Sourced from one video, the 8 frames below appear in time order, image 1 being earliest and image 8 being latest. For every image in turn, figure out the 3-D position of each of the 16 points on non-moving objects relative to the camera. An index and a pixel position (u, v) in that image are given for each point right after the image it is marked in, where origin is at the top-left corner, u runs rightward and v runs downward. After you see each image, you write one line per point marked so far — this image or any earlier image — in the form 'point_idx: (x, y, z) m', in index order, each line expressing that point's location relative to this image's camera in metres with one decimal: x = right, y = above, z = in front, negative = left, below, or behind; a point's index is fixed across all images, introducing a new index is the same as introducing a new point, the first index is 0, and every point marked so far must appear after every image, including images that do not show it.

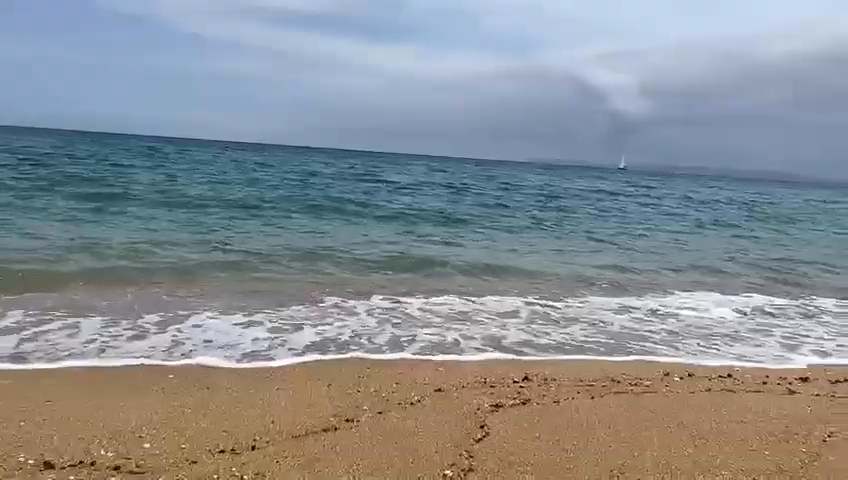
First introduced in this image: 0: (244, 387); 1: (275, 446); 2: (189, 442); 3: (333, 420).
0: (-2.6, -2.1, +4.7) m
1: (-1.8, -2.4, +4.0) m
2: (-2.7, -2.3, +3.9) m
3: (-1.3, -2.3, +4.3) m
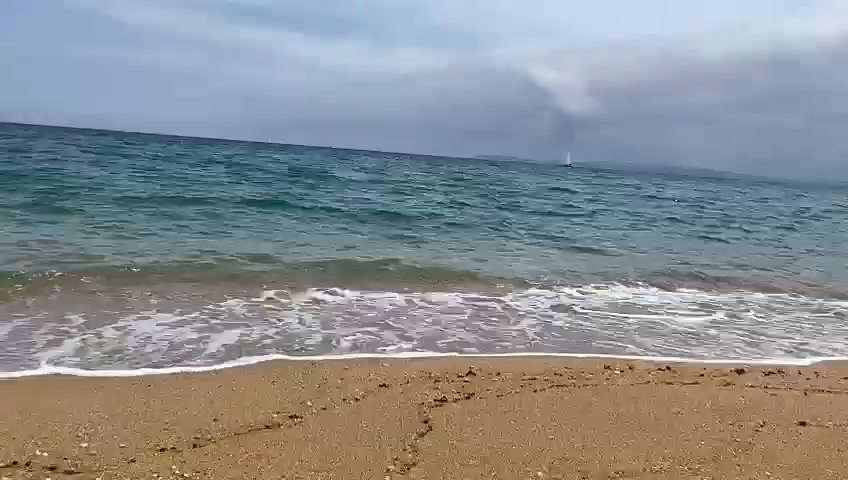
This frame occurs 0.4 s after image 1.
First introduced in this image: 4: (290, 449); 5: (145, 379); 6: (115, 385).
0: (-3.2, -2.0, +4.6) m
1: (-2.4, -2.3, +3.9) m
2: (-3.3, -2.2, +3.8) m
3: (-1.9, -2.2, +4.2) m
4: (-1.5, -2.3, +3.8) m
5: (-3.9, -1.9, +4.7) m
6: (-4.2, -2.0, +4.5) m
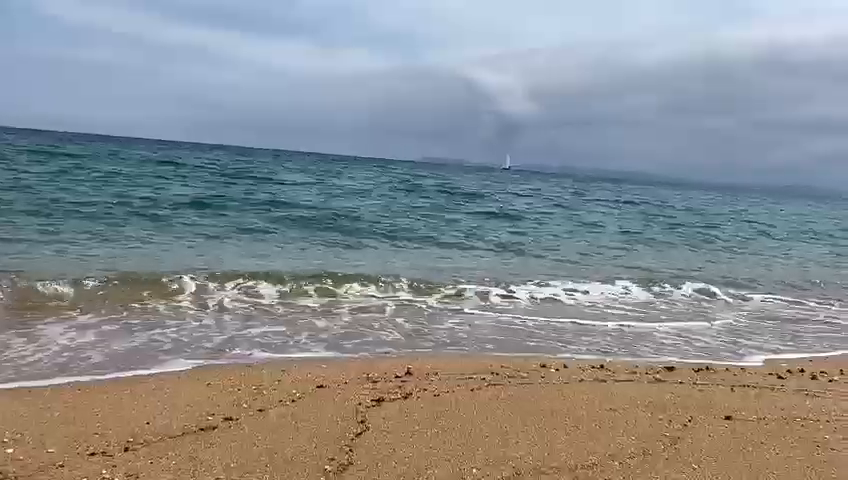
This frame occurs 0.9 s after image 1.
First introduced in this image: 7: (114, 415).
0: (-3.9, -2.0, +4.4) m
1: (-3.1, -2.3, +3.8) m
2: (-4.0, -2.2, +3.6) m
3: (-2.6, -2.1, +4.1) m
4: (-2.2, -2.3, +3.8) m
5: (-4.6, -1.9, +4.5) m
6: (-4.9, -1.9, +4.4) m
7: (-3.7, -2.1, +4.0) m
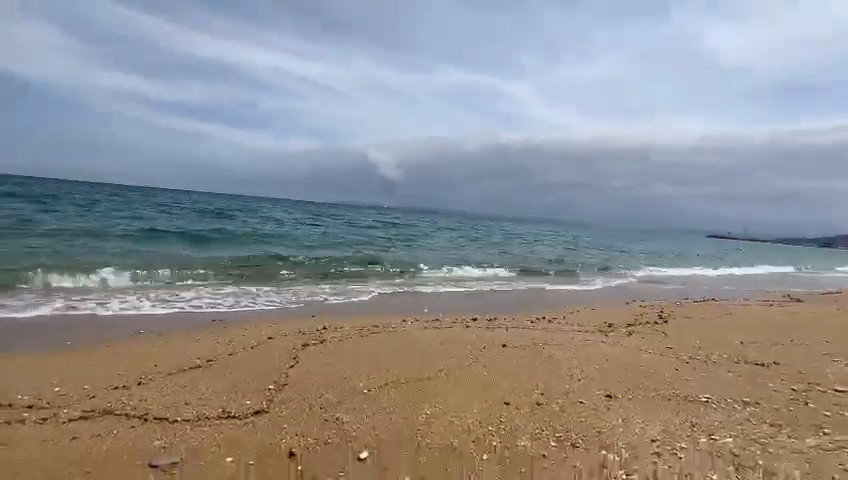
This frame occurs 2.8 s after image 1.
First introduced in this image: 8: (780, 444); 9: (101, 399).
0: (-5.6, -2.2, +6.5) m
1: (-4.7, -2.4, +5.8) m
2: (-5.6, -2.4, +5.6) m
3: (-4.2, -2.3, +6.3) m
4: (-3.8, -2.4, +5.9) m
5: (-6.3, -2.1, +6.5) m
6: (-6.5, -2.1, +6.4) m
7: (-5.3, -2.3, +6.1) m
8: (+4.9, -2.8, +4.6) m
9: (-5.2, -2.4, +5.4) m
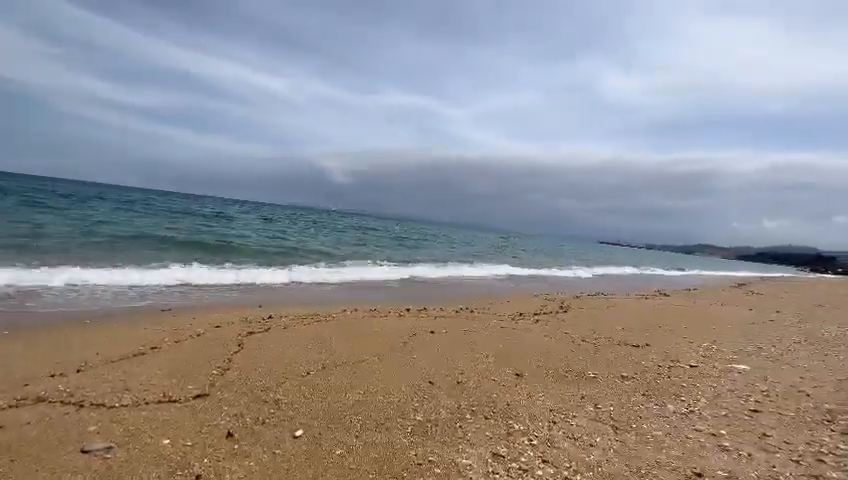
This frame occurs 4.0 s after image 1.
0: (-6.8, -2.0, +6.6) m
1: (-5.9, -2.3, +6.0) m
2: (-6.8, -2.2, +5.7) m
3: (-5.4, -2.2, +6.5) m
4: (-5.0, -2.3, +6.1) m
5: (-7.5, -1.9, +6.5) m
6: (-7.7, -1.9, +6.3) m
7: (-6.5, -2.1, +6.2) m
8: (+3.8, -2.8, +5.6) m
9: (-6.3, -2.2, +5.5) m
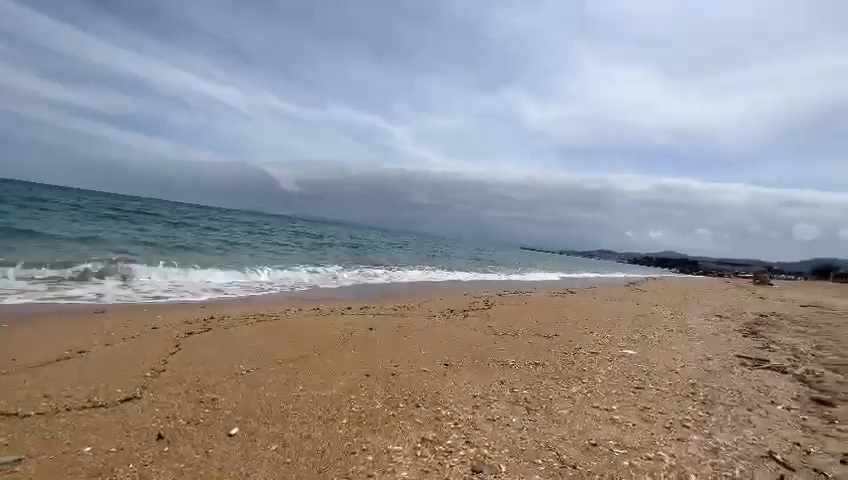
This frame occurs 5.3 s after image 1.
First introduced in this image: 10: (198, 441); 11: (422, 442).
0: (-8.1, -2.0, +6.1) m
1: (-7.0, -2.3, +5.7) m
2: (-7.9, -2.1, +5.3) m
3: (-6.7, -2.2, +6.2) m
4: (-6.2, -2.3, +5.9) m
5: (-8.7, -1.9, +6.0) m
6: (-8.9, -1.9, +5.8) m
7: (-7.7, -2.1, +5.8) m
8: (+2.6, -2.9, +6.5) m
9: (-7.4, -2.2, +5.1) m
10: (-3.4, -3.0, +5.1) m
11: (0.0, -3.1, +5.2) m
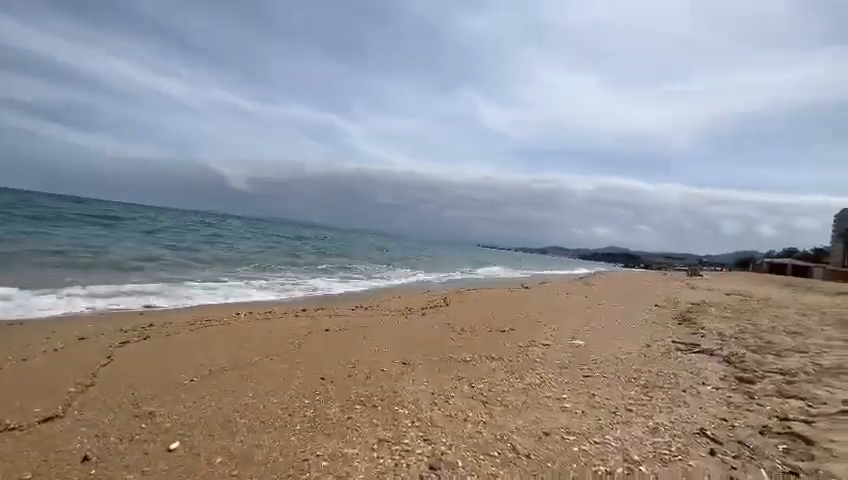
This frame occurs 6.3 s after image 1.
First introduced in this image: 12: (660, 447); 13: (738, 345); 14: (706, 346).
0: (-8.8, -2.1, +5.2) m
1: (-7.7, -2.3, +4.9) m
2: (-8.5, -2.2, +4.4) m
3: (-7.4, -2.2, +5.4) m
4: (-6.9, -2.3, +5.2) m
5: (-9.5, -2.0, +5.0) m
6: (-9.6, -2.0, +4.8) m
7: (-8.4, -2.1, +4.9) m
8: (+1.7, -2.9, +6.7) m
9: (-8.1, -2.2, +4.2) m
10: (-4.1, -3.0, +4.6) m
11: (-0.7, -3.1, +5.1) m
12: (+3.5, -3.0, +4.9) m
13: (+7.4, -2.5, +7.9) m
14: (+6.7, -2.5, +8.0) m
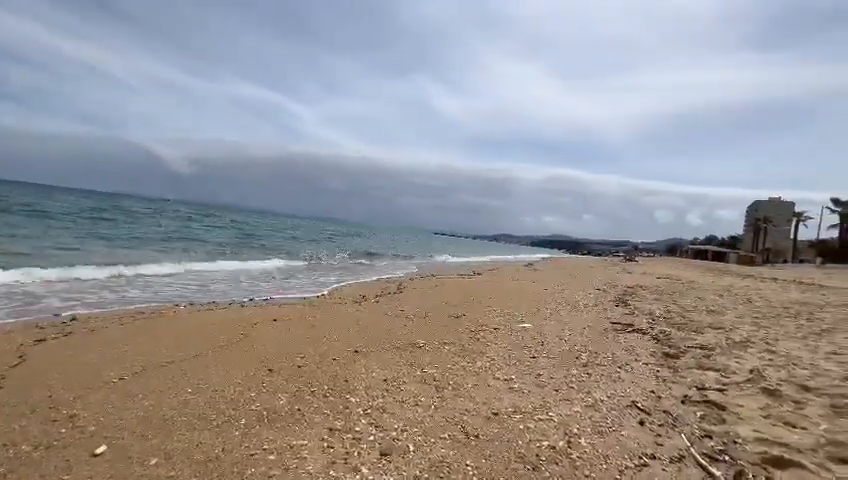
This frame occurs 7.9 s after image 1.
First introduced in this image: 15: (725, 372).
0: (-9.5, -1.9, +4.2) m
1: (-8.4, -2.1, +4.0) m
2: (-9.2, -2.0, +3.4) m
3: (-8.2, -2.0, +4.6) m
4: (-7.7, -2.1, +4.4) m
5: (-10.2, -1.8, +4.0) m
6: (-10.3, -1.8, +3.7) m
7: (-9.1, -1.9, +4.0) m
8: (+0.8, -2.6, +6.8) m
9: (-8.7, -2.1, +3.4) m
10: (-4.8, -2.8, +4.2) m
11: (-1.5, -2.9, +5.0) m
12: (+2.7, -2.9, +5.3) m
13: (+6.3, -2.2, +8.7) m
14: (+5.6, -2.2, +8.7) m
15: (+5.7, -2.5, +6.3) m
